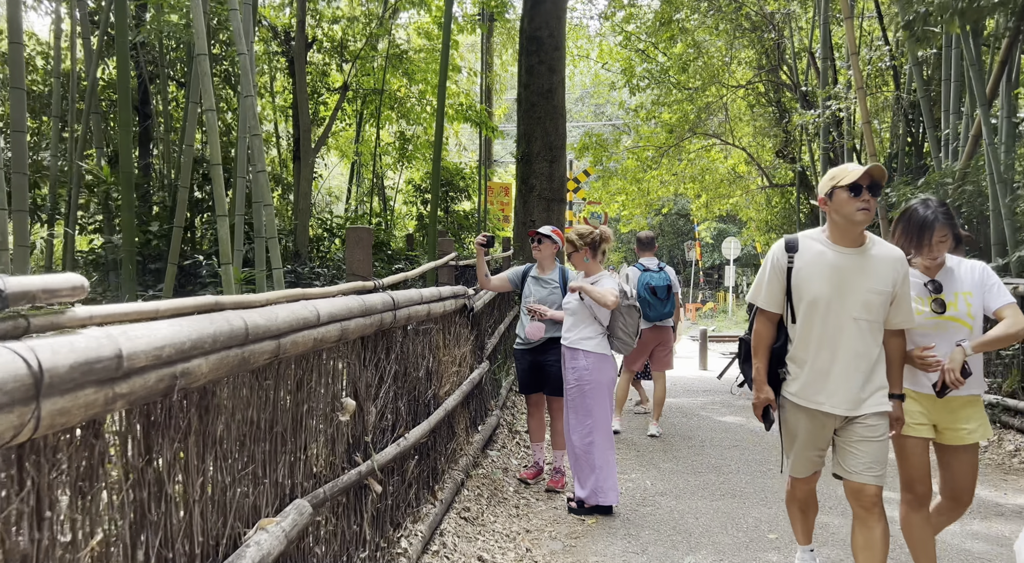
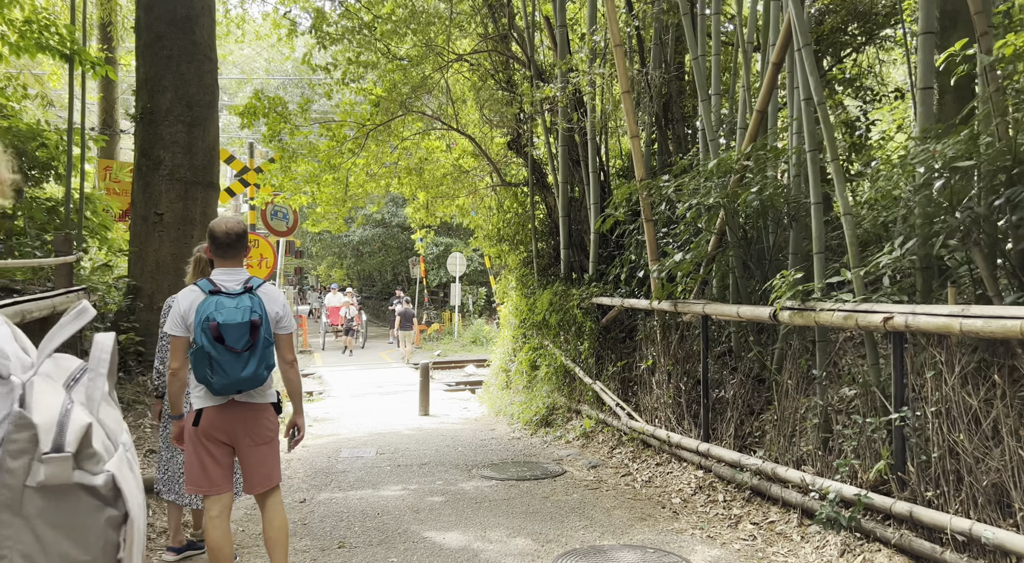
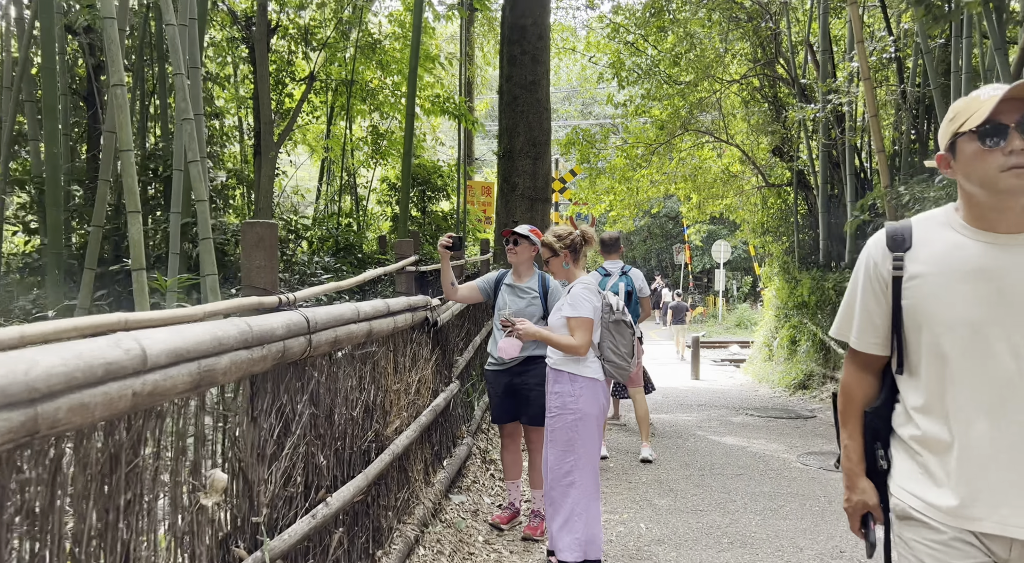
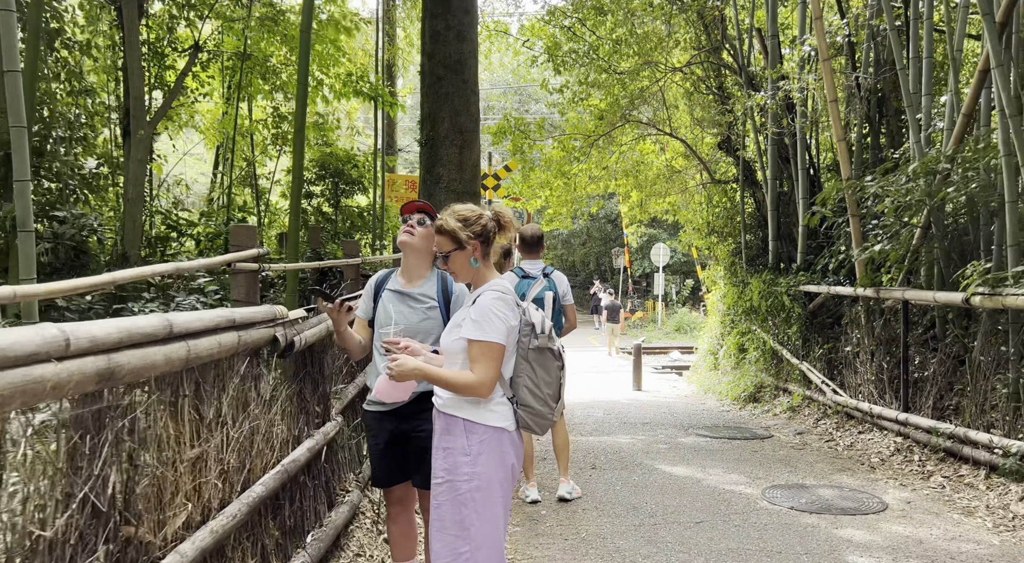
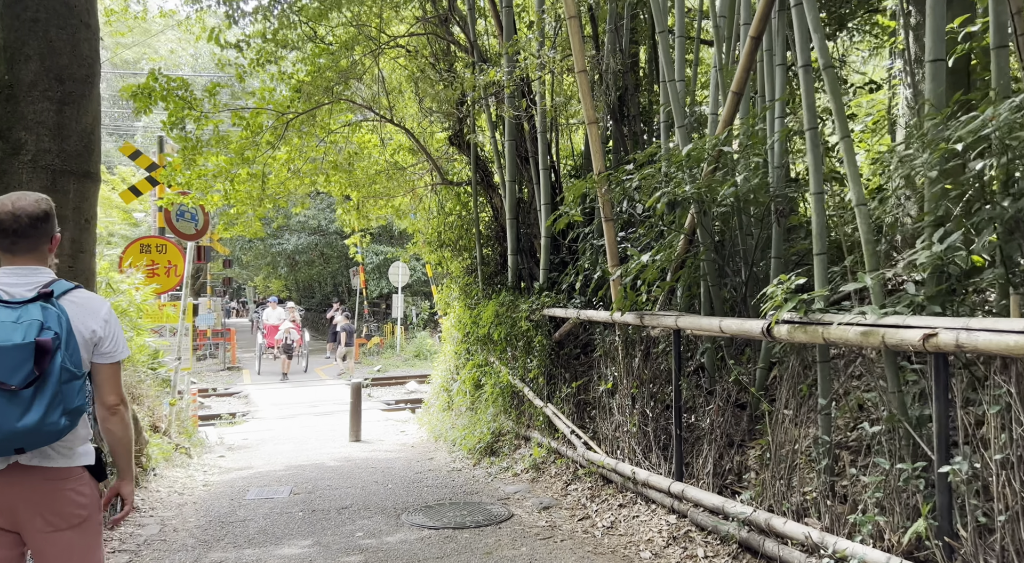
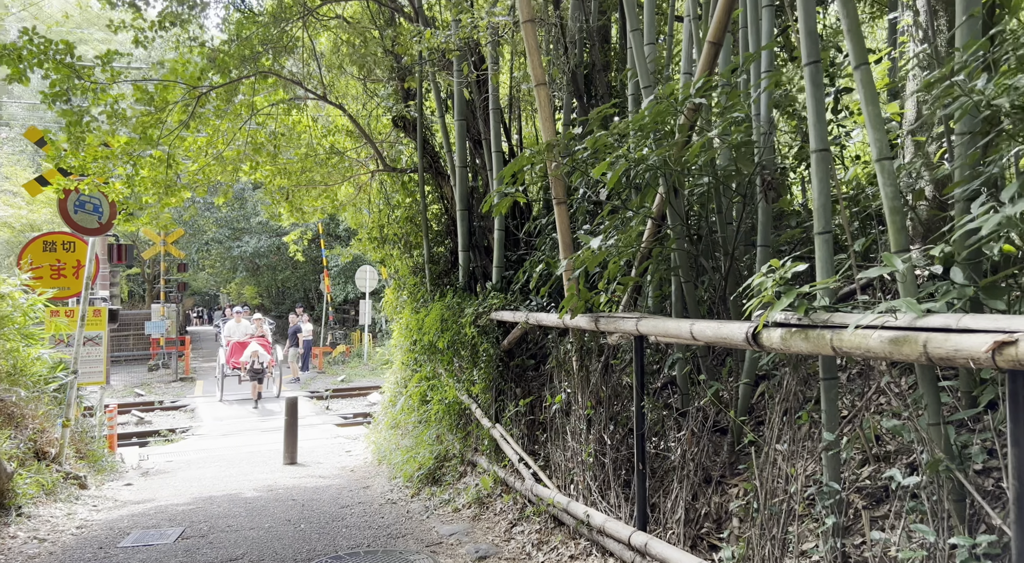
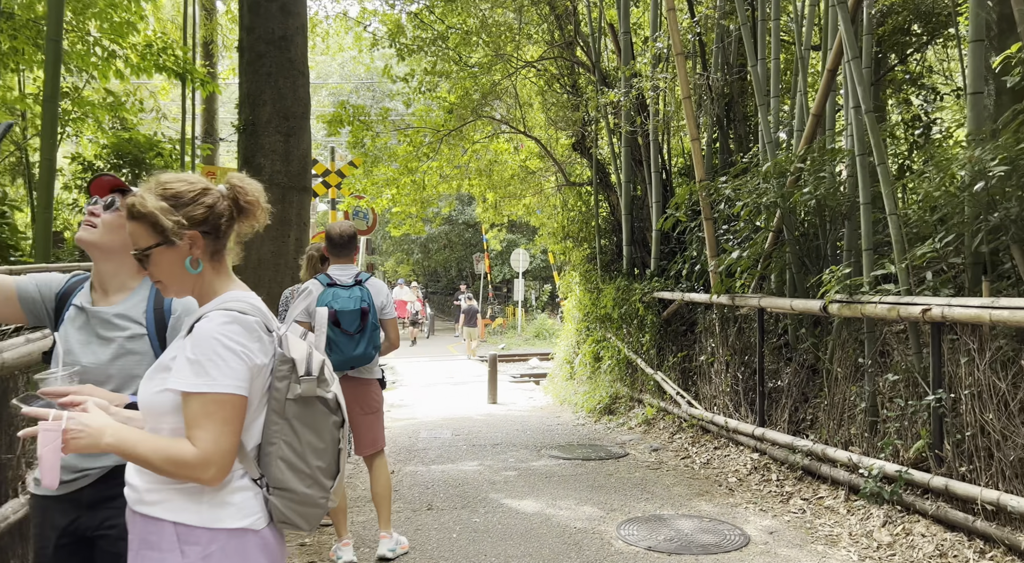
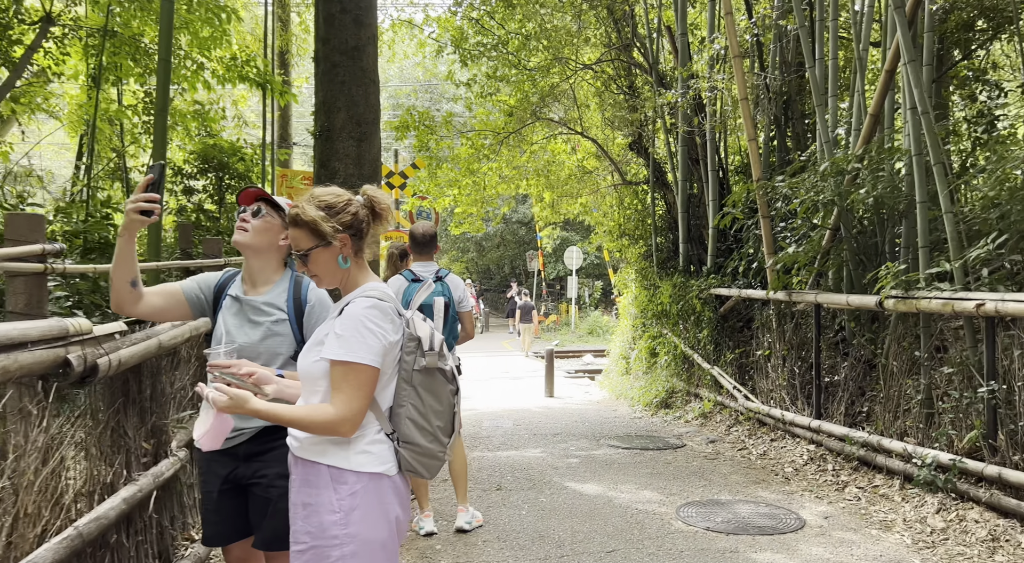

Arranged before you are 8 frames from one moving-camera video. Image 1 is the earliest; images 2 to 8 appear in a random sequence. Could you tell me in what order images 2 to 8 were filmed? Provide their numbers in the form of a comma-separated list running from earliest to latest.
3, 4, 8, 7, 2, 5, 6
